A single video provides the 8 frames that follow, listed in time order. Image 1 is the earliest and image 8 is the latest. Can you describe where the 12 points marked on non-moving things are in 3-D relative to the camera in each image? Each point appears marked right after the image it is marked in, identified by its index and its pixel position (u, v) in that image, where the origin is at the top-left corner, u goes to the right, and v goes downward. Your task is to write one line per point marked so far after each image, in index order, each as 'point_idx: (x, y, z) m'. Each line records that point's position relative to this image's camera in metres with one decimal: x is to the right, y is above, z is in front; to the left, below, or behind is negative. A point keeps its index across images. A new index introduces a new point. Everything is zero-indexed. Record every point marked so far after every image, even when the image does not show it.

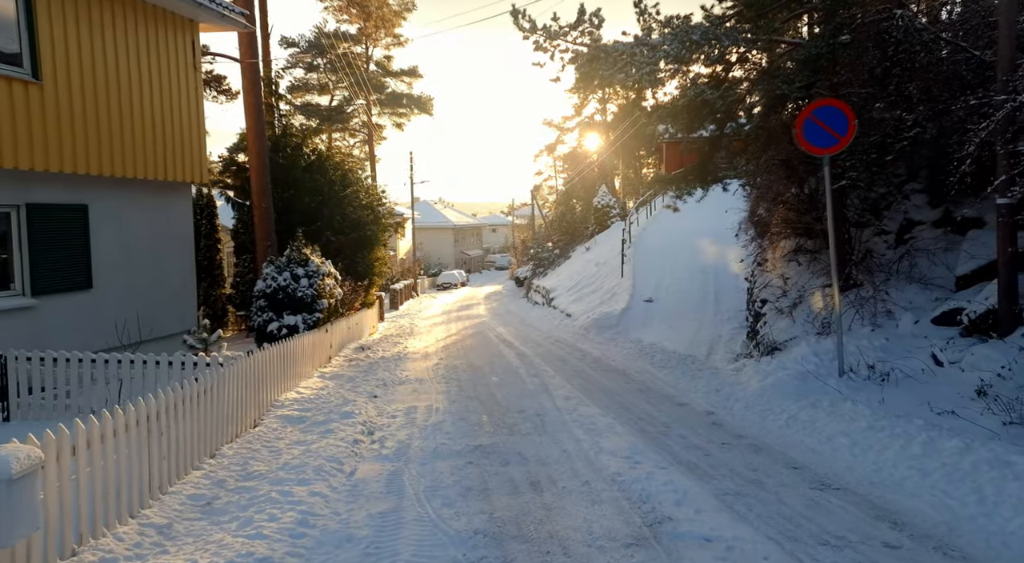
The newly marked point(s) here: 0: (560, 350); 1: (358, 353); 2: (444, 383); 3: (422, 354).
0: (+1.0, -1.6, +17.1) m
1: (-3.3, -1.6, +16.9) m
2: (-1.1, -1.7, +13.0) m
3: (-2.1, -1.7, +18.4) m
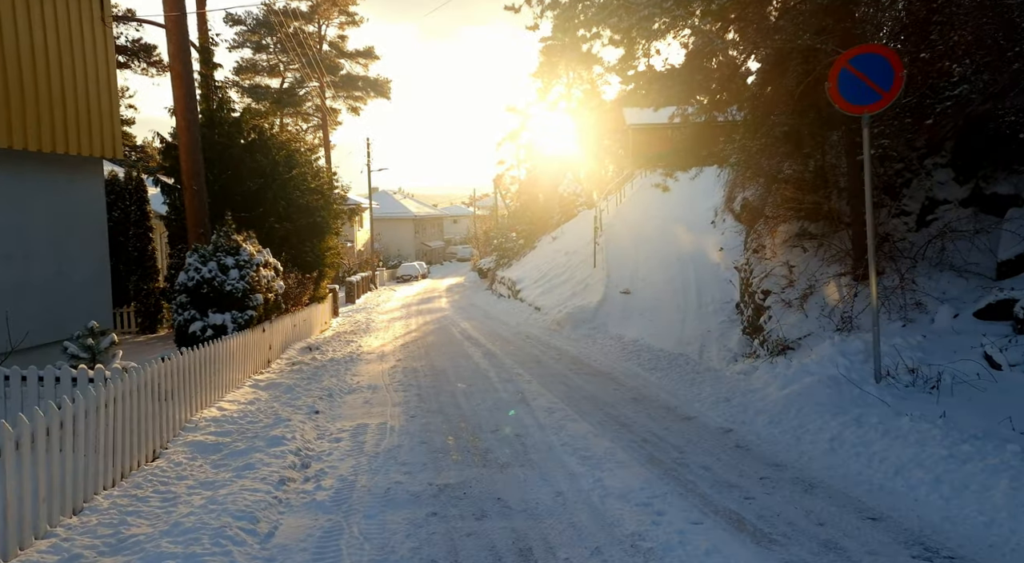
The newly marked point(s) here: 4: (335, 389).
0: (+0.4, -1.4, +15.3) m
1: (-3.9, -1.4, +14.9) m
2: (-1.5, -1.5, +11.1) m
3: (-2.8, -1.5, +16.5) m
4: (-2.5, -1.5, +11.1) m
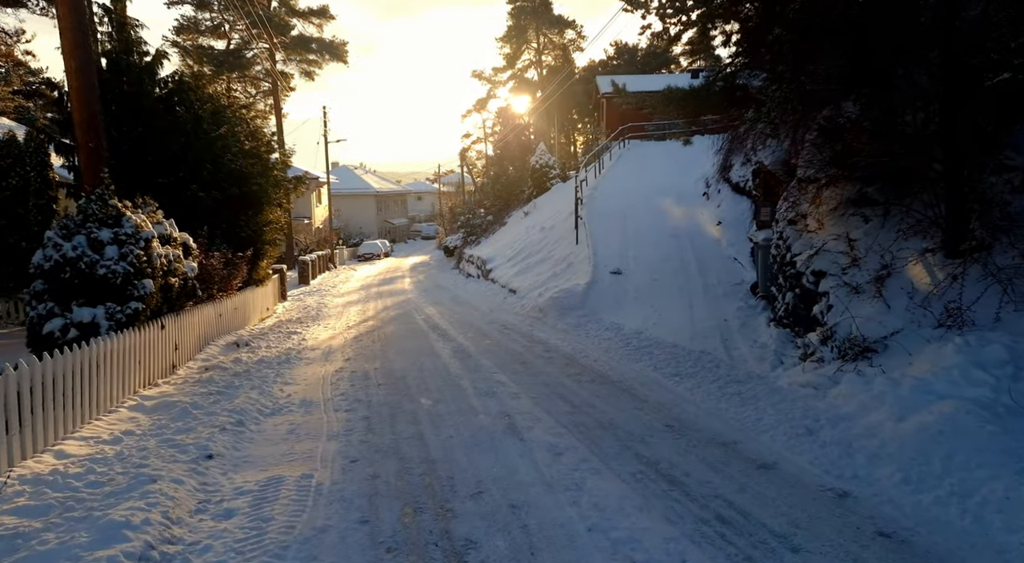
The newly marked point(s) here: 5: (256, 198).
0: (0.0, -1.0, +12.4) m
1: (-4.3, -1.1, +11.8) m
2: (-1.7, -1.3, +8.2) m
3: (-3.2, -1.2, +13.5) m
4: (-2.7, -1.3, +8.1) m
5: (-5.8, +1.9, +18.1) m
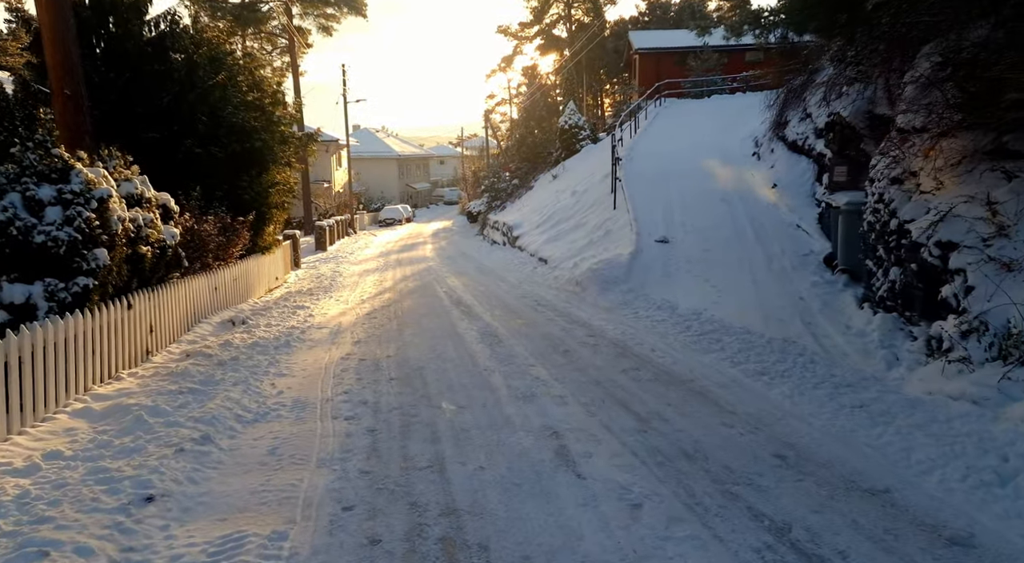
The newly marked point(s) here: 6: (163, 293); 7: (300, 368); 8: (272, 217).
0: (+0.5, -0.6, +10.6) m
1: (-3.8, -0.7, +10.1) m
2: (-1.4, -1.1, +6.4) m
3: (-2.7, -0.7, +11.7) m
4: (-2.3, -1.1, +6.4) m
5: (-5.1, +2.6, +16.3) m
6: (-4.1, -0.1, +9.4) m
7: (-2.3, -1.0, +8.9) m
8: (-5.2, +1.4, +17.3) m
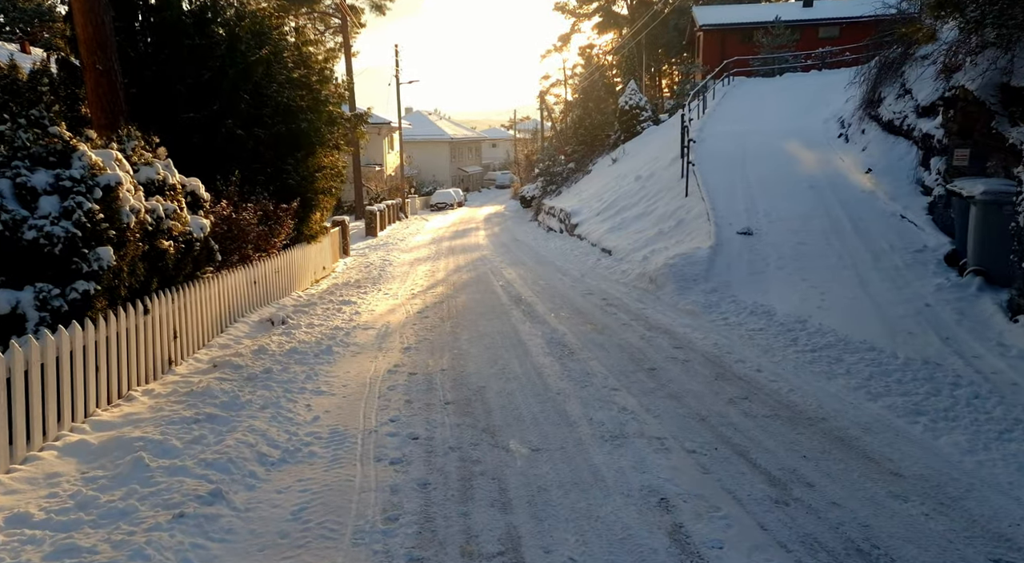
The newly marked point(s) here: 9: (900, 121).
0: (+1.3, -0.7, +9.2) m
1: (-3.0, -0.7, +9.0) m
2: (-0.8, -1.2, +5.1) m
3: (-1.8, -0.7, +10.5) m
4: (-1.7, -1.1, +5.1) m
5: (-3.9, +2.7, +15.1) m
6: (-3.3, -0.1, +8.2) m
7: (-1.6, -1.0, +7.6) m
8: (-3.9, +1.6, +16.2) m
9: (+8.4, +3.5, +17.3) m
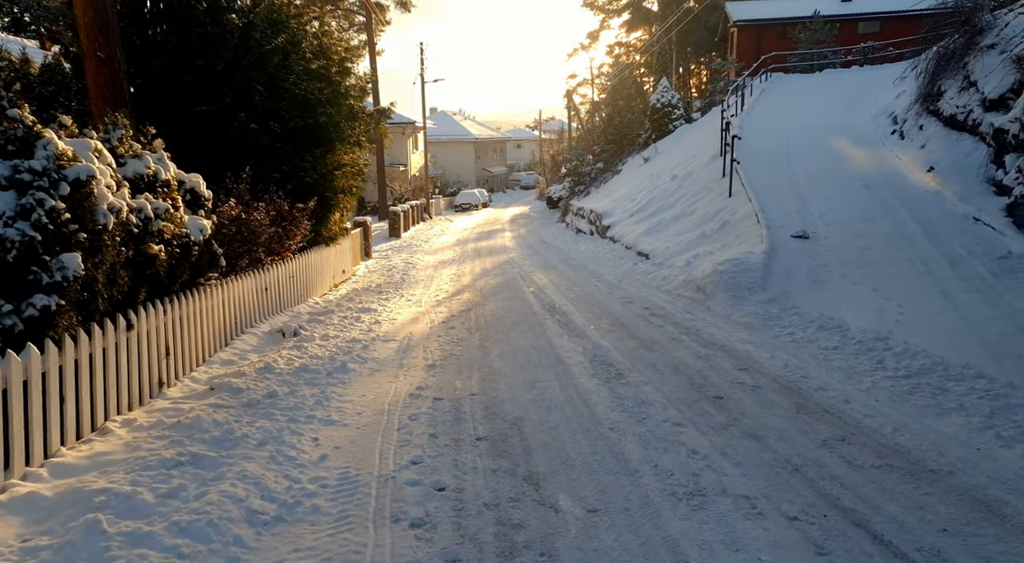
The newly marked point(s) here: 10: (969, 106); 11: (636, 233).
0: (+1.7, -0.8, +8.1) m
1: (-2.6, -0.8, +8.0) m
2: (-0.5, -1.3, +4.0) m
3: (-1.3, -0.8, +9.5) m
4: (-1.5, -1.2, +4.1) m
5: (-3.3, +2.6, +14.2) m
6: (-2.9, -0.2, +7.2) m
7: (-1.3, -1.1, +6.6) m
8: (-3.3, +1.5, +15.3) m
9: (+9.1, +3.3, +15.9) m
10: (+9.0, +3.5, +15.7) m
11: (+3.1, +1.2, +19.8) m
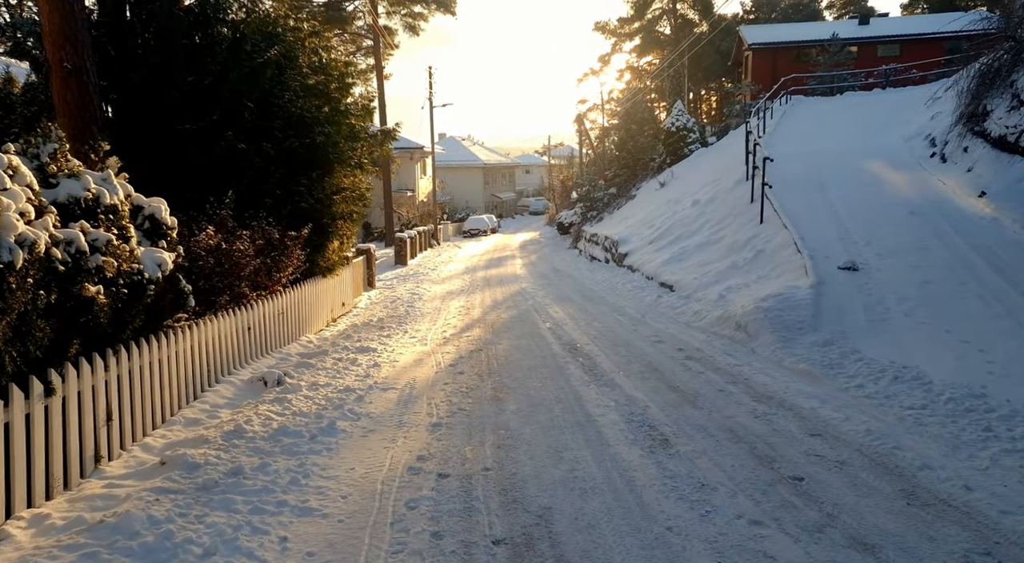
0: (+1.9, -1.1, +6.7) m
1: (-2.4, -1.2, +6.6) m
2: (-0.4, -1.5, +2.7) m
3: (-1.1, -1.2, +8.1) m
4: (-1.3, -1.5, +2.8) m
5: (-3.1, +2.1, +13.0) m
6: (-2.8, -0.5, +5.9) m
7: (-1.1, -1.4, +5.3) m
8: (-3.0, +0.9, +14.0) m
9: (+9.3, +2.7, +14.6) m
10: (+9.2, +2.8, +14.4) m
11: (+3.4, +0.5, +18.4) m
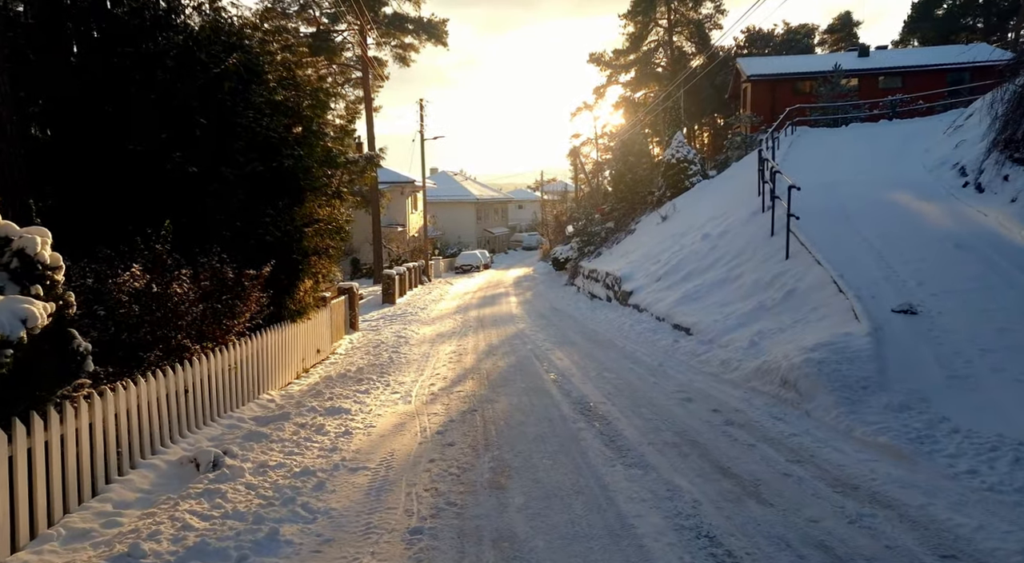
0: (+1.9, -1.5, +4.9) m
1: (-2.4, -1.5, +4.8) m
2: (-0.3, -1.7, +0.9) m
3: (-1.1, -1.6, +6.3) m
4: (-1.3, -1.7, +0.9) m
5: (-3.1, +1.4, +11.2) m
6: (-2.7, -0.9, +4.1) m
7: (-1.1, -1.7, +3.4) m
8: (-3.1, +0.2, +12.3) m
9: (+9.3, +2.0, +13.1) m
10: (+9.2, +2.1, +12.8) m
11: (+3.3, -0.4, +16.7) m
